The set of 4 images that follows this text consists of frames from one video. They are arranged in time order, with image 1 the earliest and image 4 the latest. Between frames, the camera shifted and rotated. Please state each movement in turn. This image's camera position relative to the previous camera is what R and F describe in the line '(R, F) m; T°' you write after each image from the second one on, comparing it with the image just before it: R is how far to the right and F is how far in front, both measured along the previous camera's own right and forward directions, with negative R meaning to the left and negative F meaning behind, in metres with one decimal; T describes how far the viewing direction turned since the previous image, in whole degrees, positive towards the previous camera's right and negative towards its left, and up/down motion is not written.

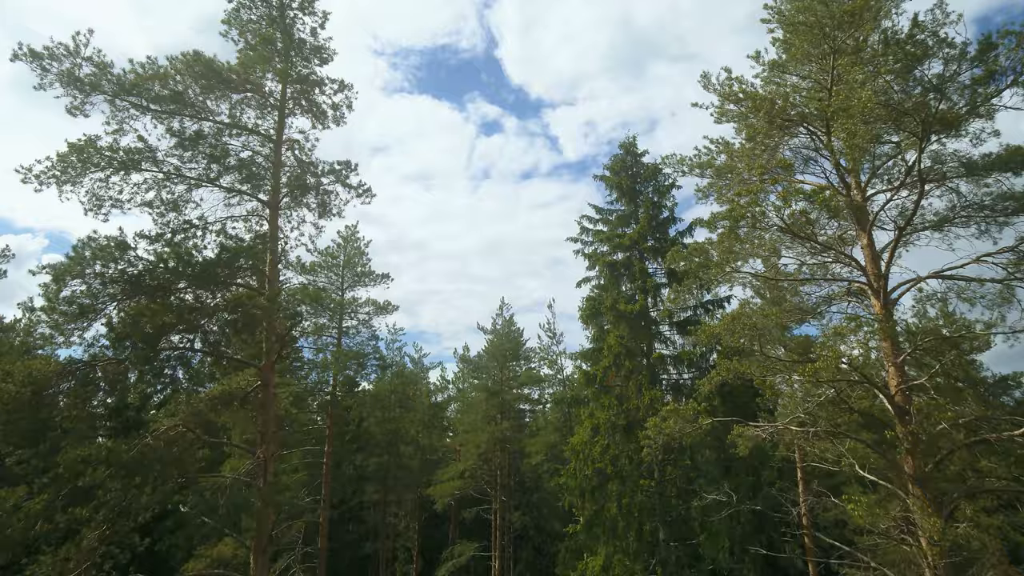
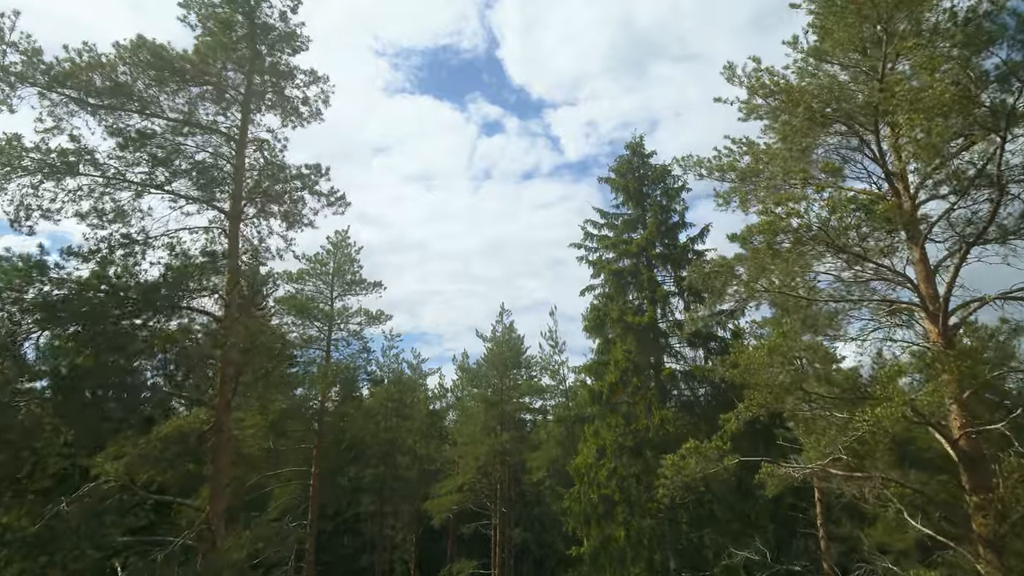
(+0.1, +1.4) m; 0°
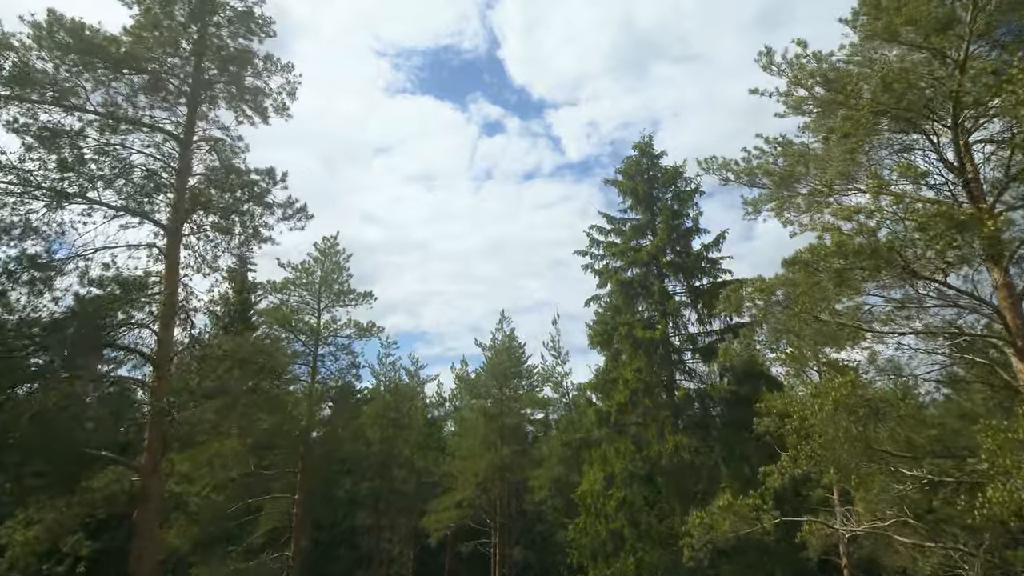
(0.0, +1.6) m; 0°
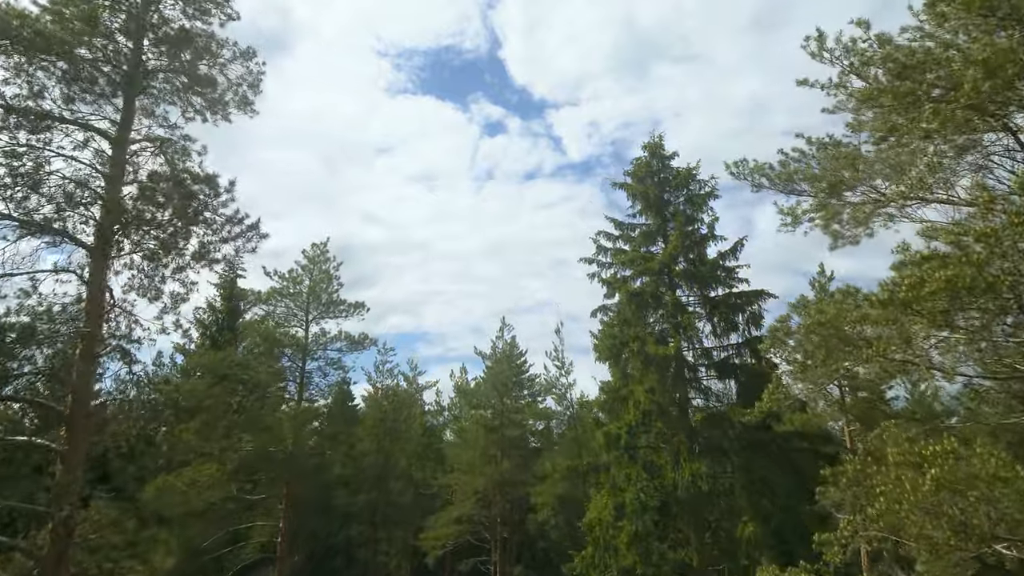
(0.0, +1.4) m; 0°
